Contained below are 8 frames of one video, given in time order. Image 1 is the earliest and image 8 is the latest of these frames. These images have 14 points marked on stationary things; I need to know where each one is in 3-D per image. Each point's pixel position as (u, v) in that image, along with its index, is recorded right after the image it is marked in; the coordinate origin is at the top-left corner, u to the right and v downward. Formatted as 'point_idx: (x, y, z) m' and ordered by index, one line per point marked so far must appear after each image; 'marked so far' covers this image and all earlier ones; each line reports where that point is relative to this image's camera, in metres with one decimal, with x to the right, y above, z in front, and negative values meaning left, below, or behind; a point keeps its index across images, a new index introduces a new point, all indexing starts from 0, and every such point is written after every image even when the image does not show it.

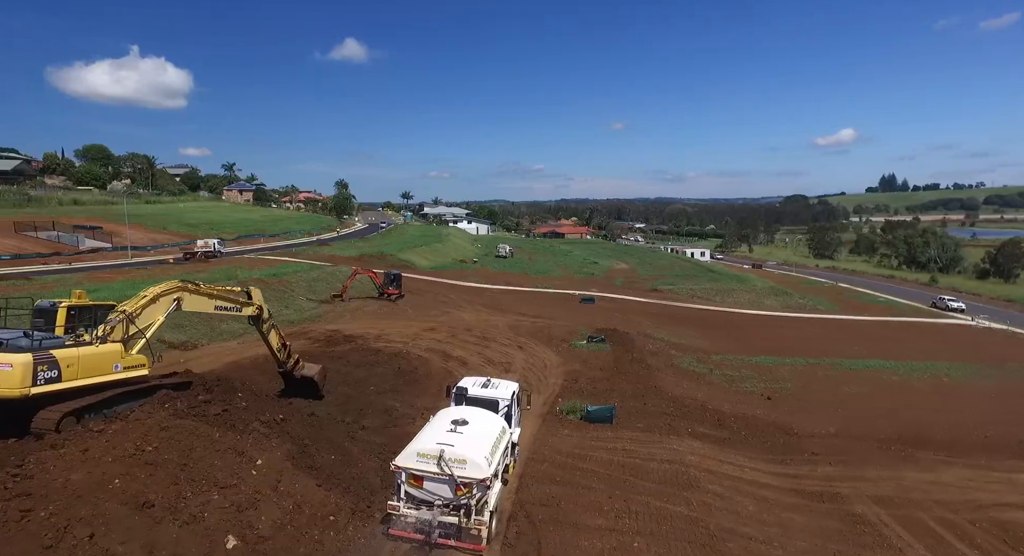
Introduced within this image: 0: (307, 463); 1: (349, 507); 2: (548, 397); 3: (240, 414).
0: (-3.8, -3.3, +9.5) m
1: (-2.9, -3.8, +8.9) m
2: (+1.1, -3.9, +17.5) m
3: (-5.2, -2.5, +9.8) m
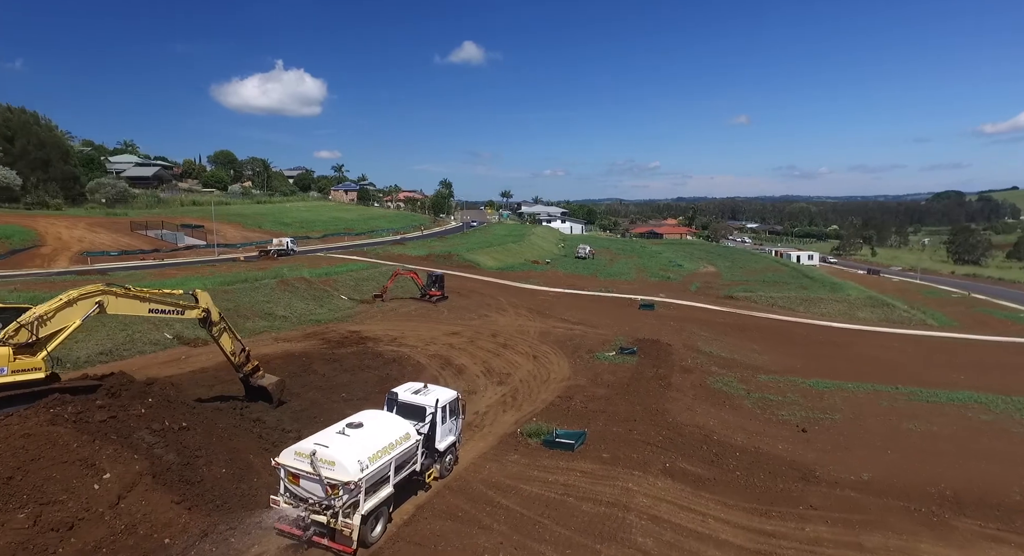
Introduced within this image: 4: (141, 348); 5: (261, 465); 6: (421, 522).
0: (-5.8, -3.5, +9.1) m
1: (-5.1, -4.0, +8.4) m
2: (+0.3, -4.1, +16.2) m
3: (-7.1, -2.7, +9.8) m
4: (-13.8, -2.6, +19.8) m
5: (-5.1, -3.8, +10.7) m
6: (-1.6, -4.3, +9.5) m
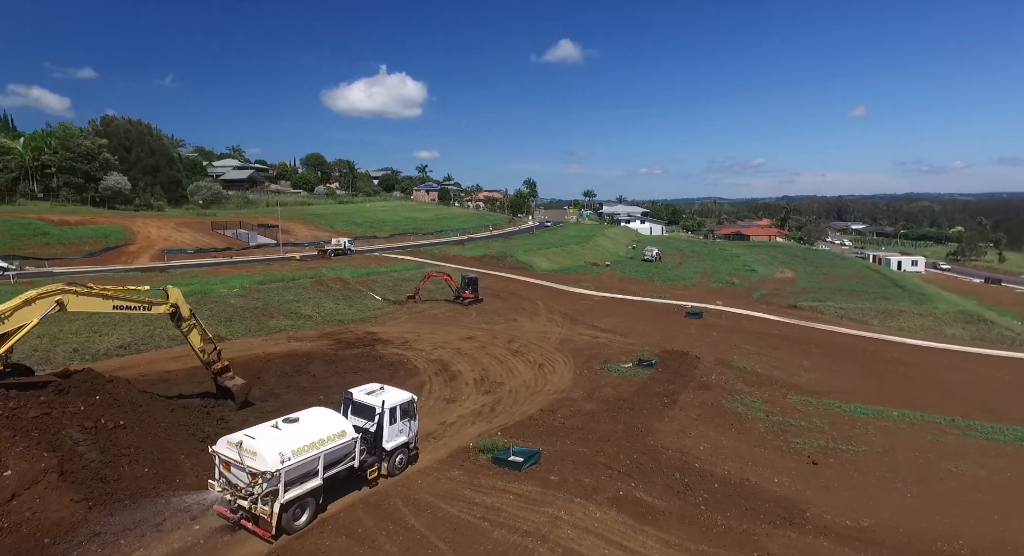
0: (-7.7, -3.6, +9.6) m
1: (-7.1, -4.1, +8.8) m
2: (-0.6, -4.4, +15.7) m
3: (-8.9, -2.8, +10.4) m
4: (-14.1, -2.6, +21.3) m
5: (-6.8, -3.9, +11.1) m
6: (-3.5, -4.5, +9.4) m
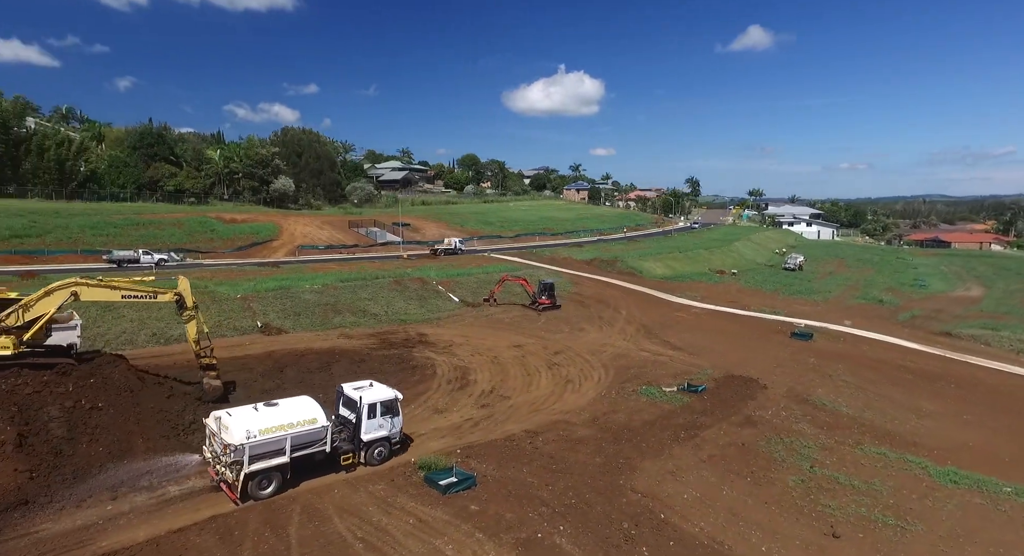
0: (-10.0, -3.7, +11.4) m
1: (-9.6, -4.2, +10.5) m
2: (-1.6, -4.8, +15.4) m
3: (-10.9, -2.8, +12.5) m
4: (-13.0, -2.5, +24.4) m
5: (-8.7, -4.1, +12.6) m
6: (-6.0, -4.8, +10.1) m
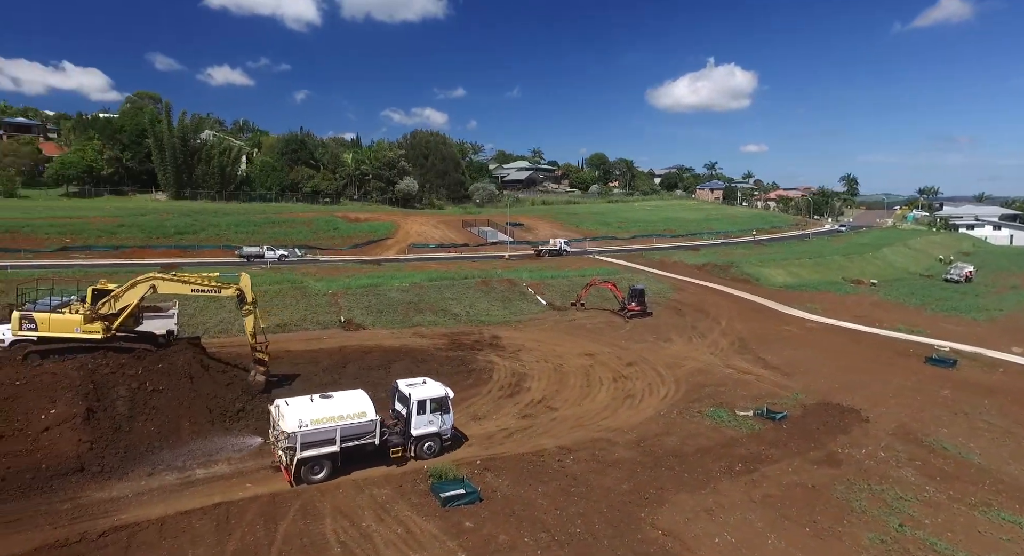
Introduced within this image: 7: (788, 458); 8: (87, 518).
0: (-10.0, -3.6, +13.1) m
1: (-9.9, -4.2, +12.1) m
2: (-0.9, -5.0, +15.1) m
3: (-10.6, -2.7, +14.3) m
4: (-9.9, -2.3, +26.4) m
5: (-8.5, -4.0, +14.0) m
6: (-6.4, -4.8, +10.9) m
7: (+8.8, -5.8, +17.0) m
8: (-8.4, -4.8, +10.7) m
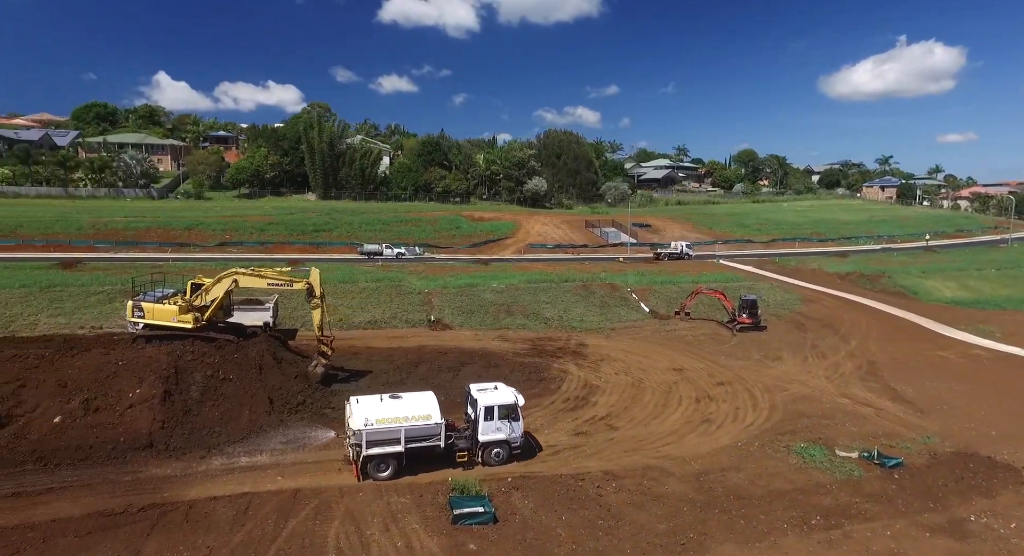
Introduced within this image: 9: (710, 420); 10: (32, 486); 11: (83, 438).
0: (-9.2, -3.6, +14.7) m
1: (-9.3, -4.1, +13.7) m
2: (+0.1, -5.2, +14.4) m
3: (-9.4, -2.6, +16.0) m
4: (-5.9, -2.3, +27.6) m
5: (-7.5, -4.0, +15.2) m
6: (-6.3, -4.9, +11.7) m
7: (+9.9, -6.4, +13.9) m
8: (-8.3, -4.8, +11.9) m
9: (+6.9, -5.2, +18.6) m
10: (-10.7, -4.6, +11.9) m
11: (-10.8, -4.0, +13.4) m
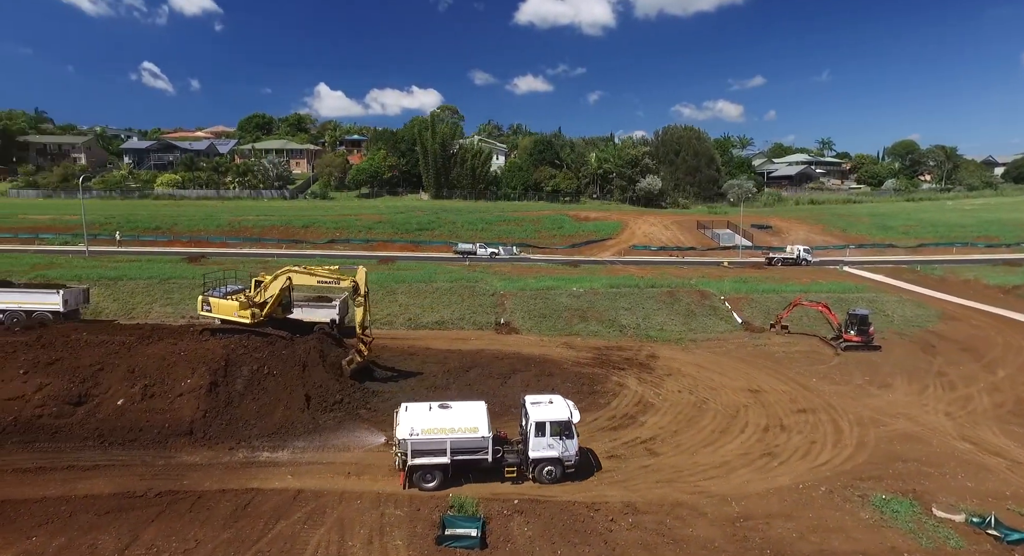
0: (-8.5, -3.5, +15.7) m
1: (-8.9, -4.1, +14.8) m
2: (+0.4, -5.5, +13.5) m
3: (-8.5, -2.6, +17.1) m
4: (-2.5, -2.4, +27.6) m
5: (-6.9, -4.0, +15.8) m
6: (-6.4, -4.9, +12.2) m
7: (+9.8, -6.9, +10.9) m
8: (-8.3, -4.8, +12.9) m
9: (+7.9, -5.6, +16.1) m
10: (-10.6, -4.6, +13.3) m
11: (-10.4, -3.9, +14.8) m
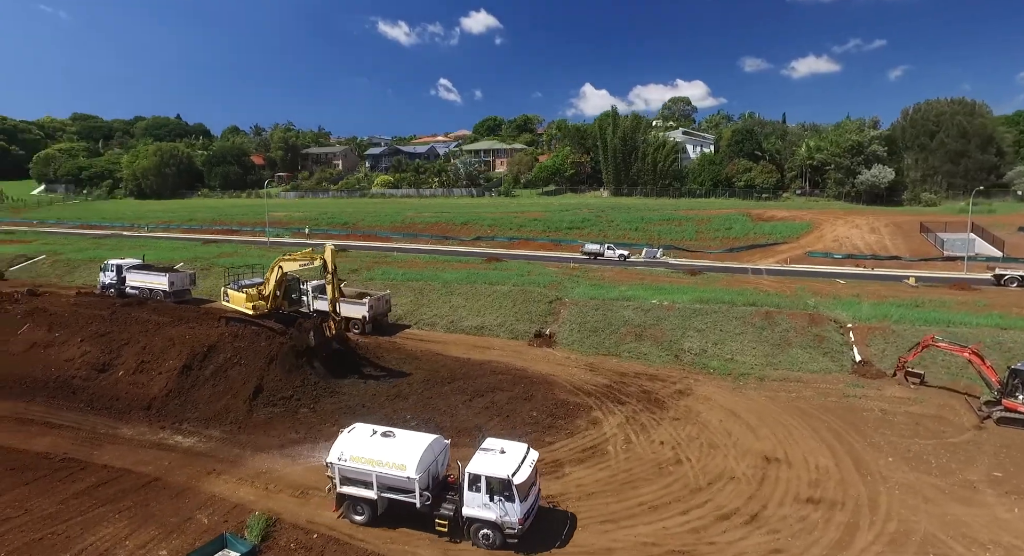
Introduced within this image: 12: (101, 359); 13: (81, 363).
0: (-10.9, -3.4, +17.9) m
1: (-11.7, -4.0, +17.2) m
2: (-3.7, -5.8, +12.3) m
3: (-10.3, -2.5, +19.1) m
4: (-0.6, -2.6, +26.3) m
5: (-9.4, -4.0, +17.3) m
6: (-10.5, -4.9, +13.9) m
7: (+3.8, -7.7, +6.2) m
8: (-12.0, -4.7, +15.2) m
9: (+4.2, -6.4, +11.7) m
10: (-13.9, -4.3, +16.5) m
11: (-13.0, -3.7, +17.8) m
12: (-14.9, -2.9, +19.3) m
13: (-15.5, -3.1, +19.3) m
